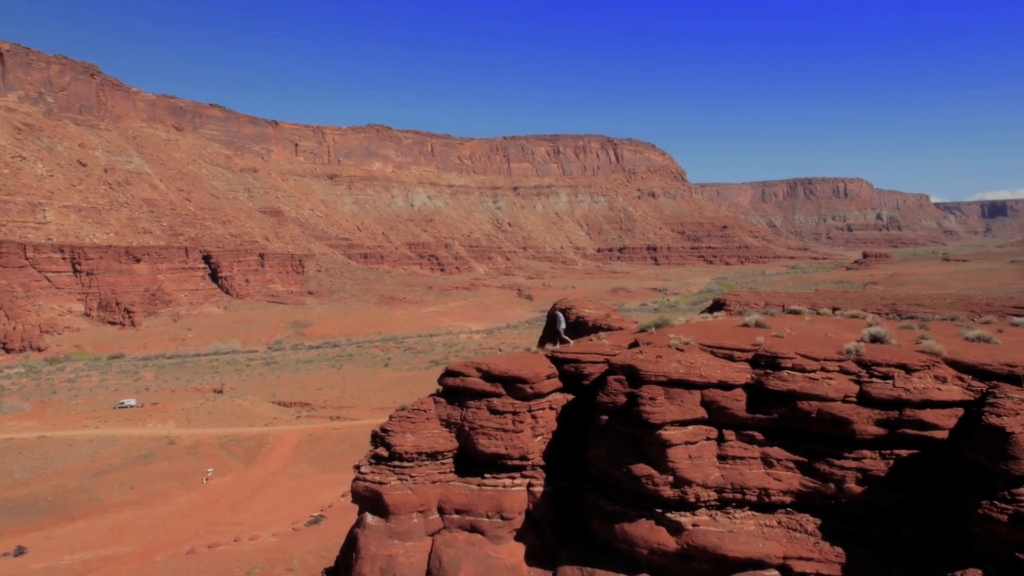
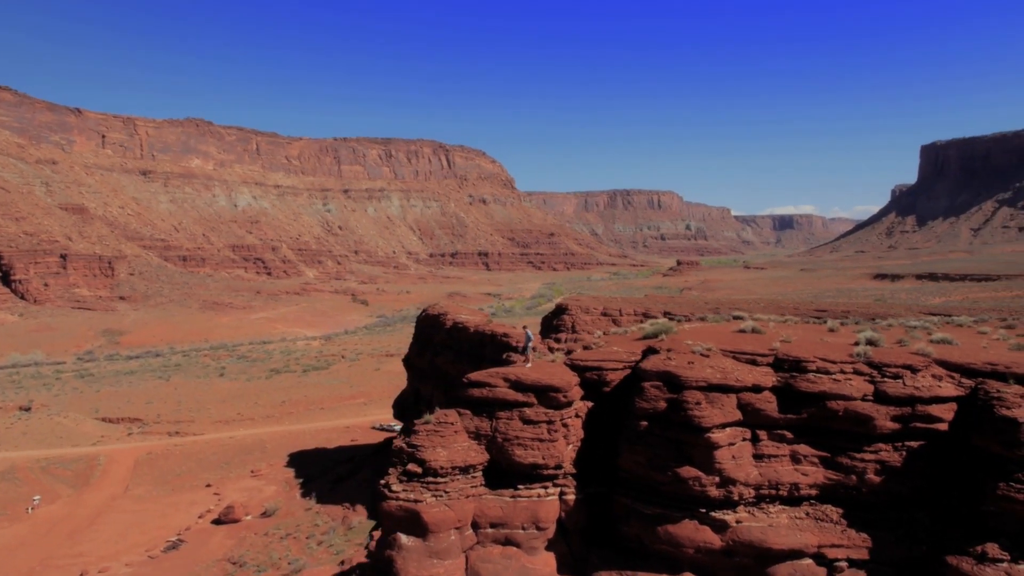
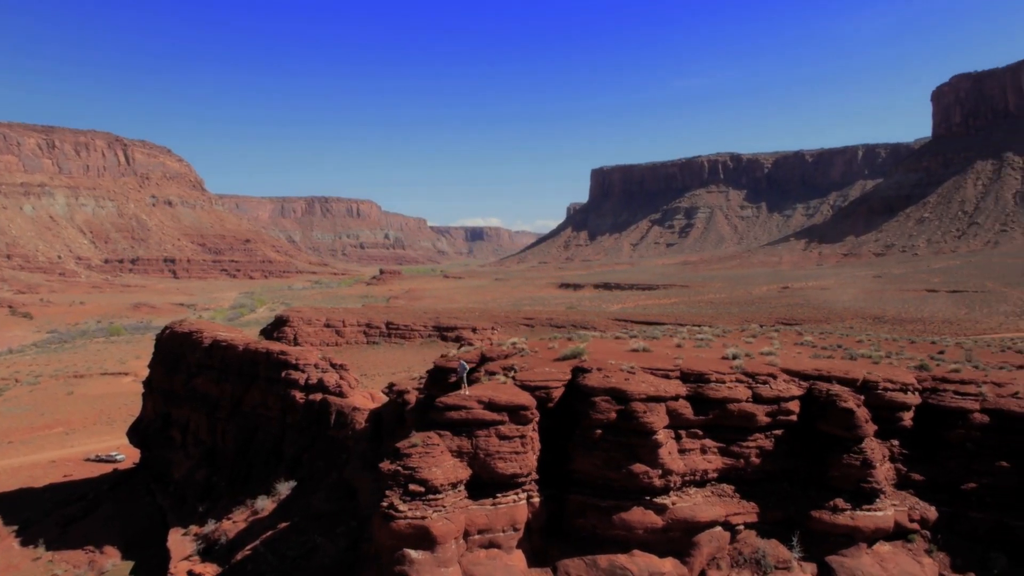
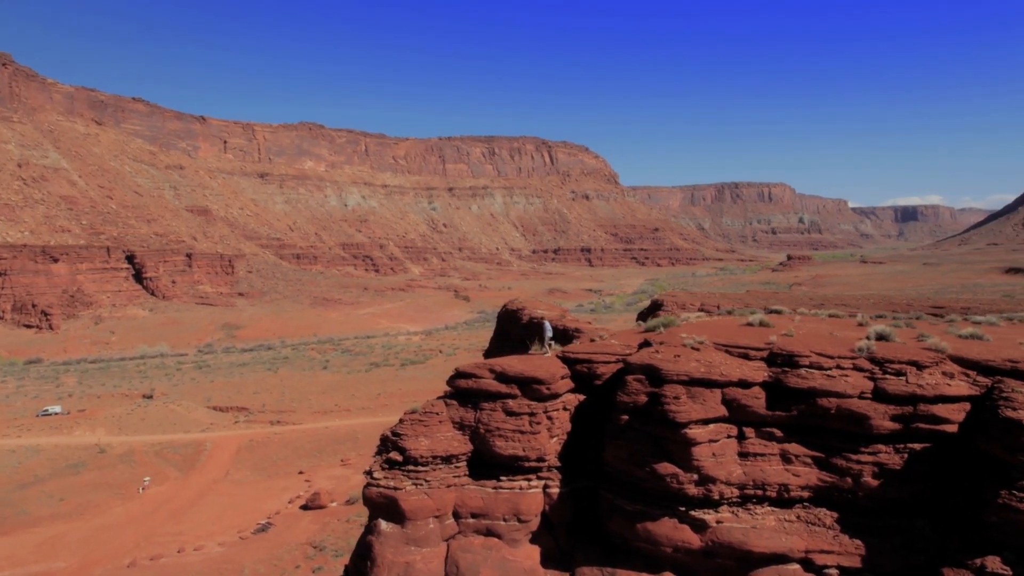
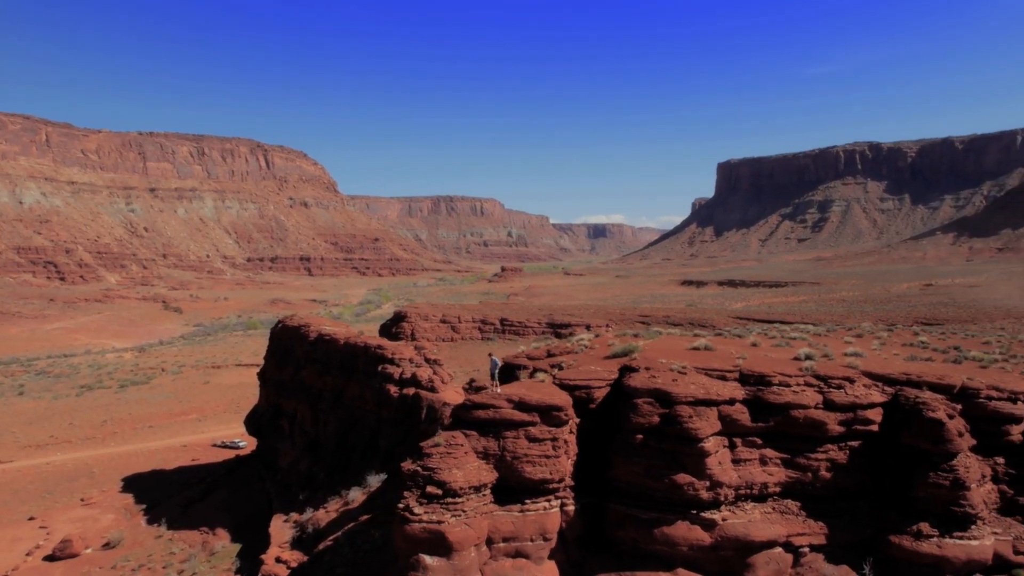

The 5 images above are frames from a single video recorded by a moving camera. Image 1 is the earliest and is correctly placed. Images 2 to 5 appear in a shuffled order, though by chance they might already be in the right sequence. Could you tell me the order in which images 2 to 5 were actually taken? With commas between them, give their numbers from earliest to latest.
4, 2, 5, 3
